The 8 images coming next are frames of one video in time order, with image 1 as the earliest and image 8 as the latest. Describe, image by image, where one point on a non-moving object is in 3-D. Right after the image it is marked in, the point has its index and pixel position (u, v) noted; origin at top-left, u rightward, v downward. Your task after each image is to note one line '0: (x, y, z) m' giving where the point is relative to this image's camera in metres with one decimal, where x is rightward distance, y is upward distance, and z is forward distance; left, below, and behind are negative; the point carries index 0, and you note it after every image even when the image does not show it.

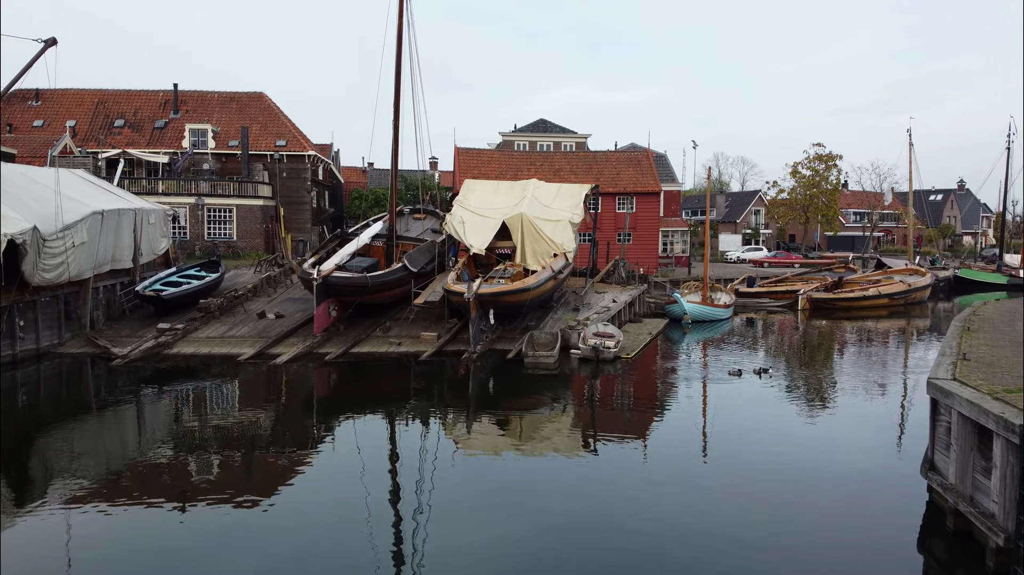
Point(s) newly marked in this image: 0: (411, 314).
0: (-2.3, -0.6, +18.1) m
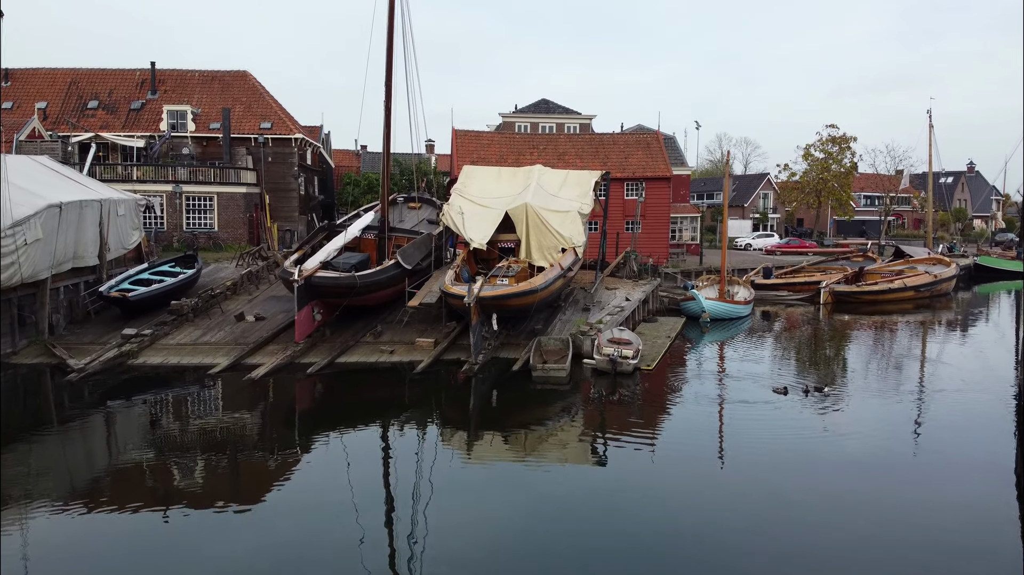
0: (-2.2, -0.6, +16.4) m
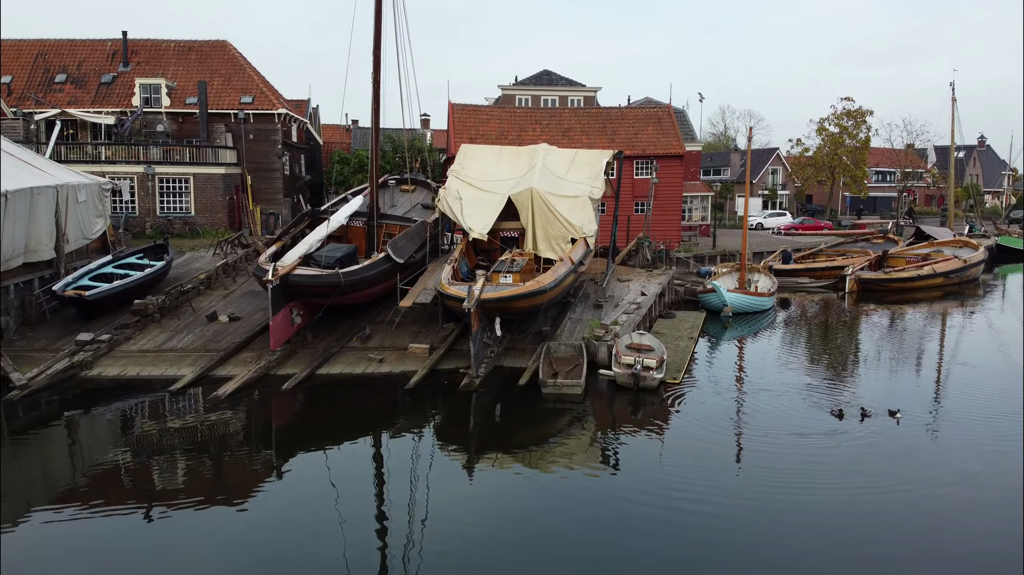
0: (-2.1, -0.5, +14.6) m
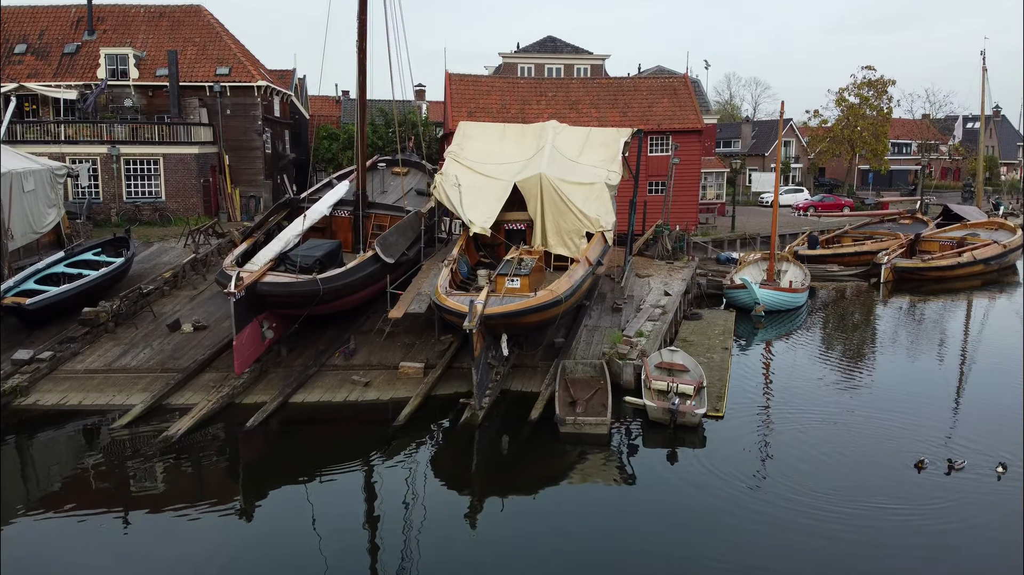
0: (-2.0, -0.6, +12.7) m
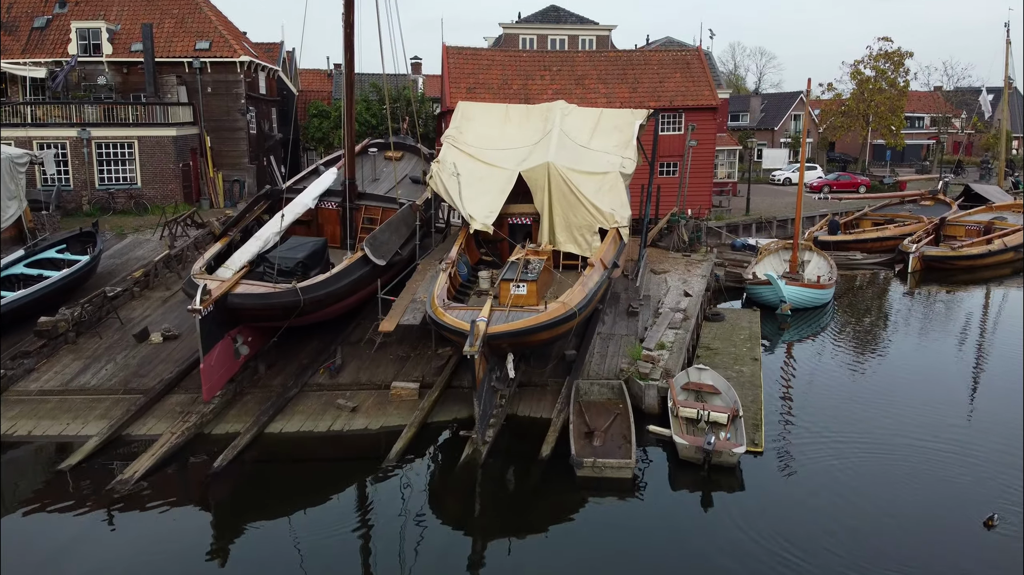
0: (-1.9, -0.7, +11.4) m
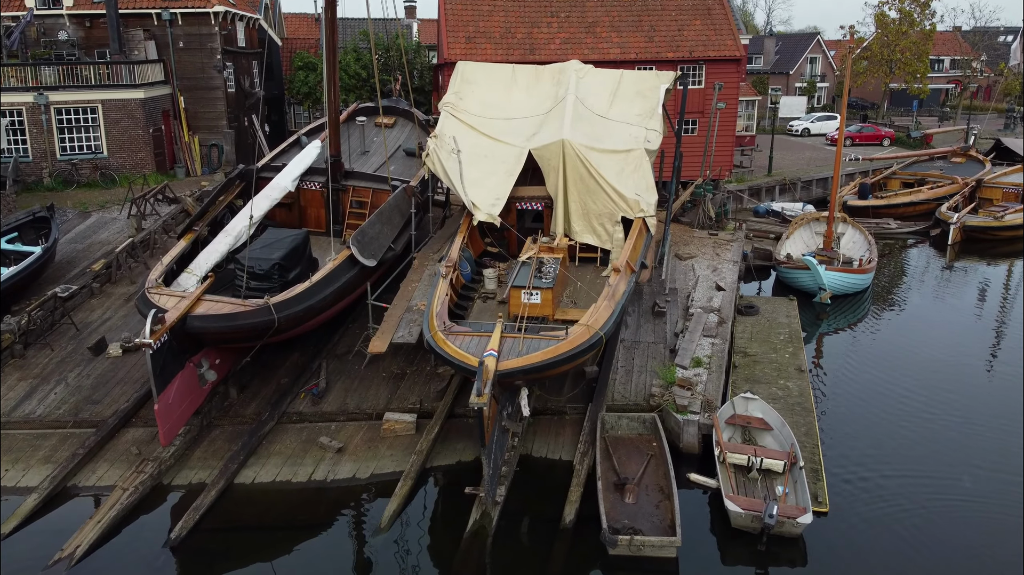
0: (-1.8, -0.8, +9.9) m
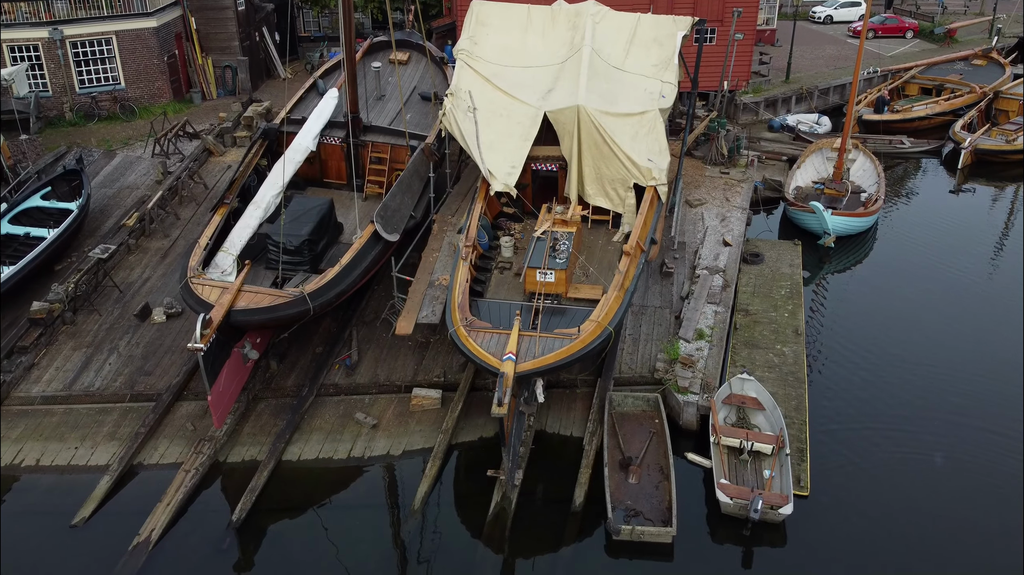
0: (-1.6, -0.4, +10.6) m
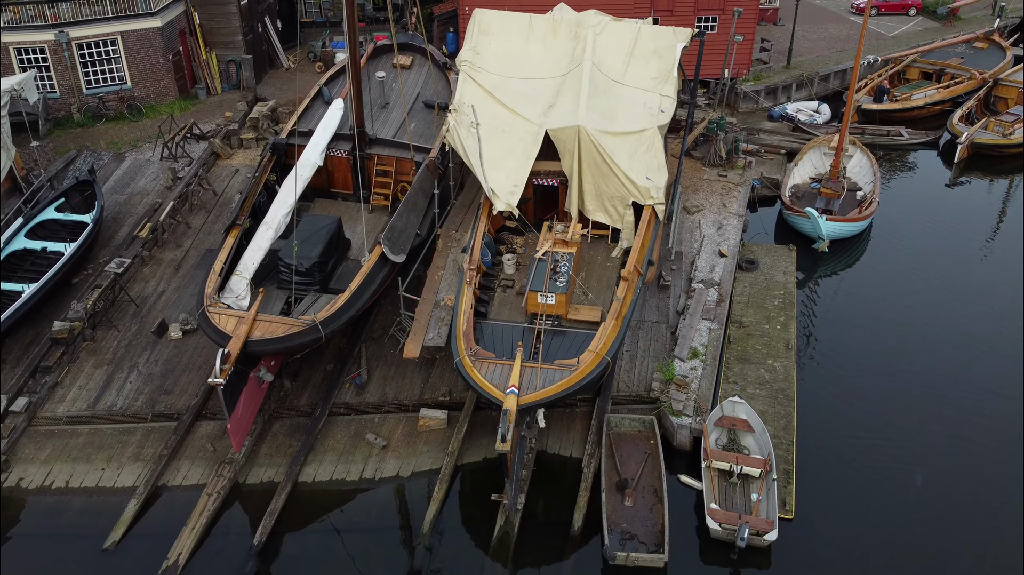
0: (-1.6, -0.7, +11.1) m
